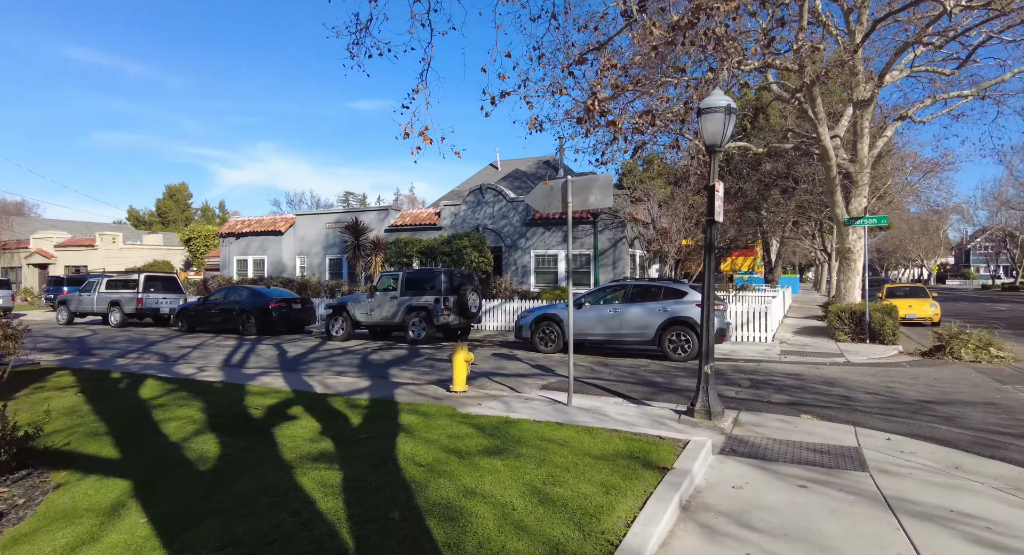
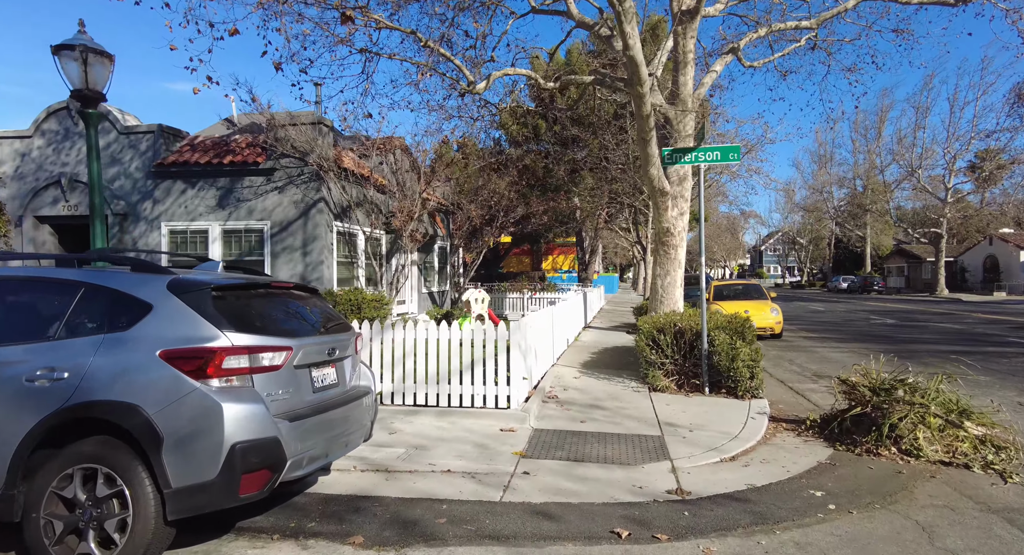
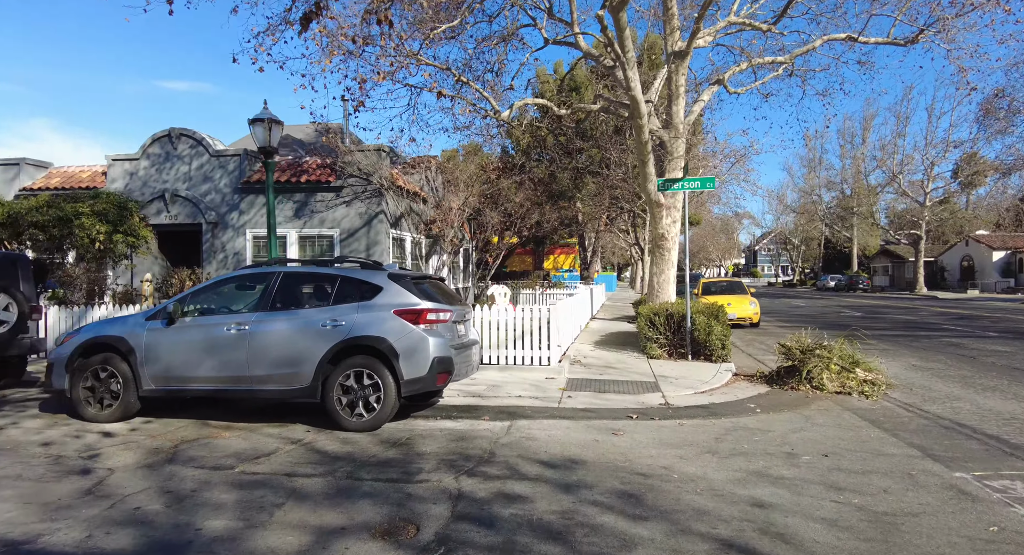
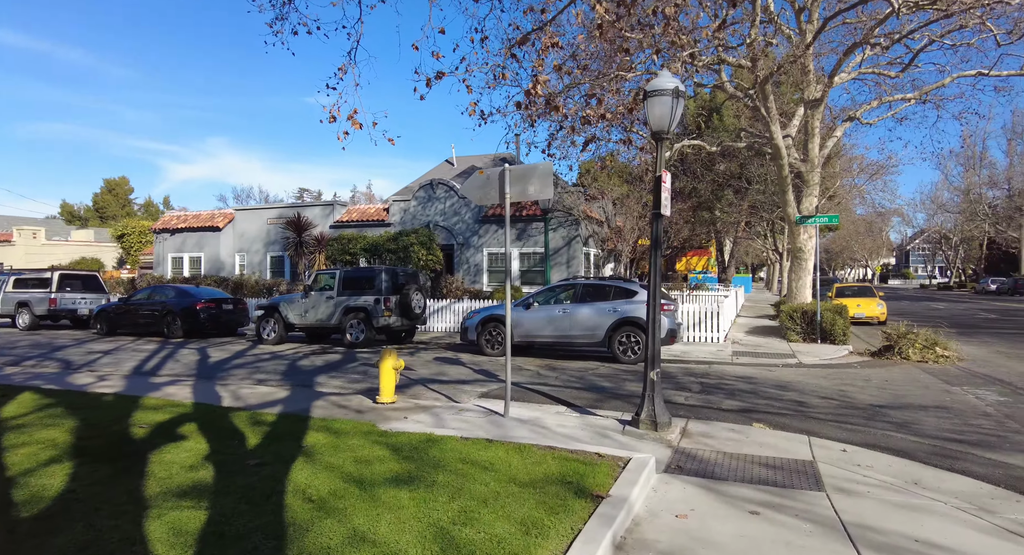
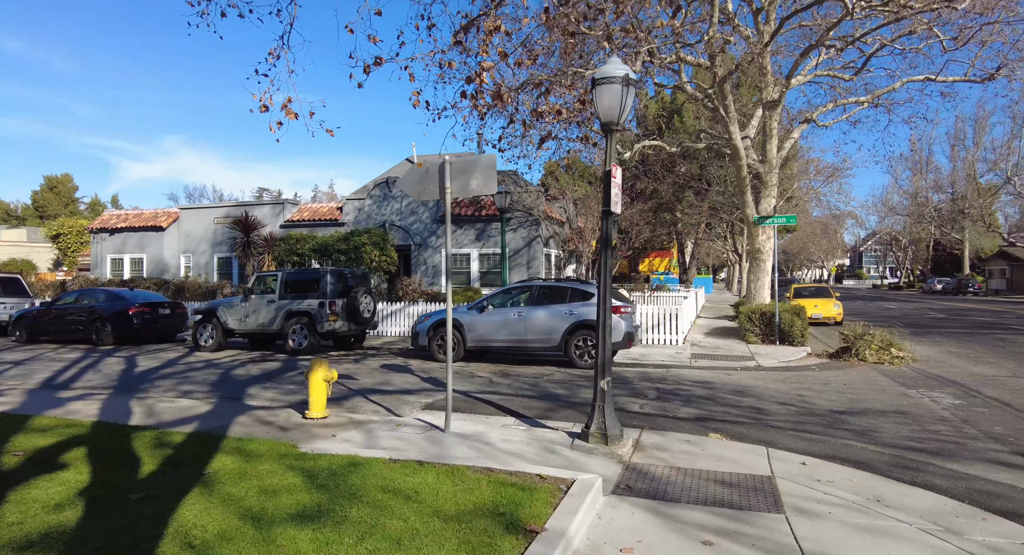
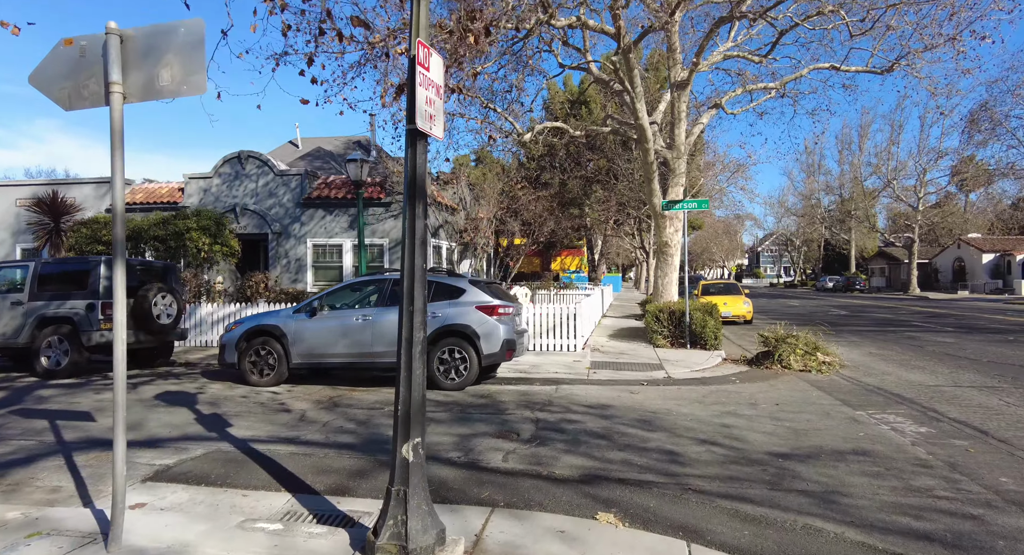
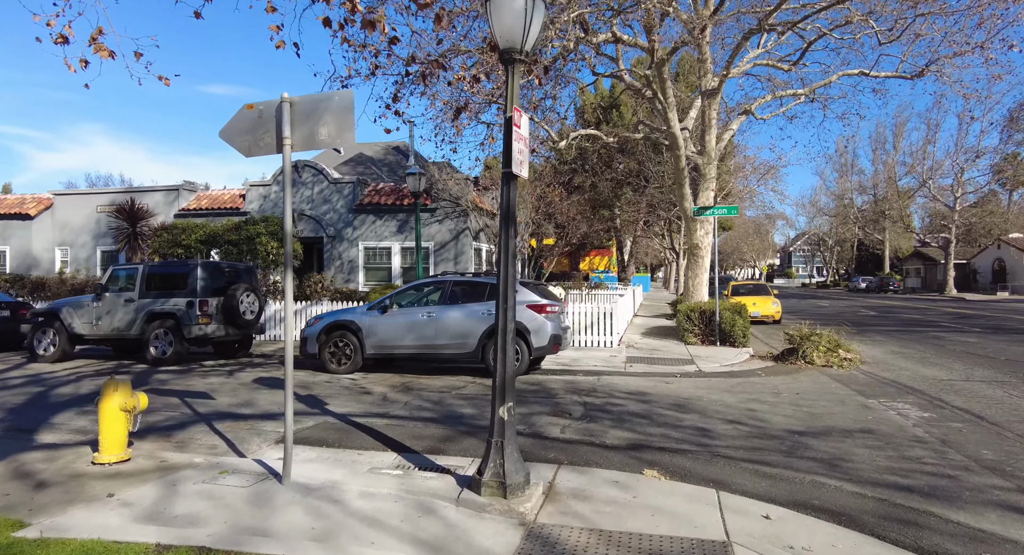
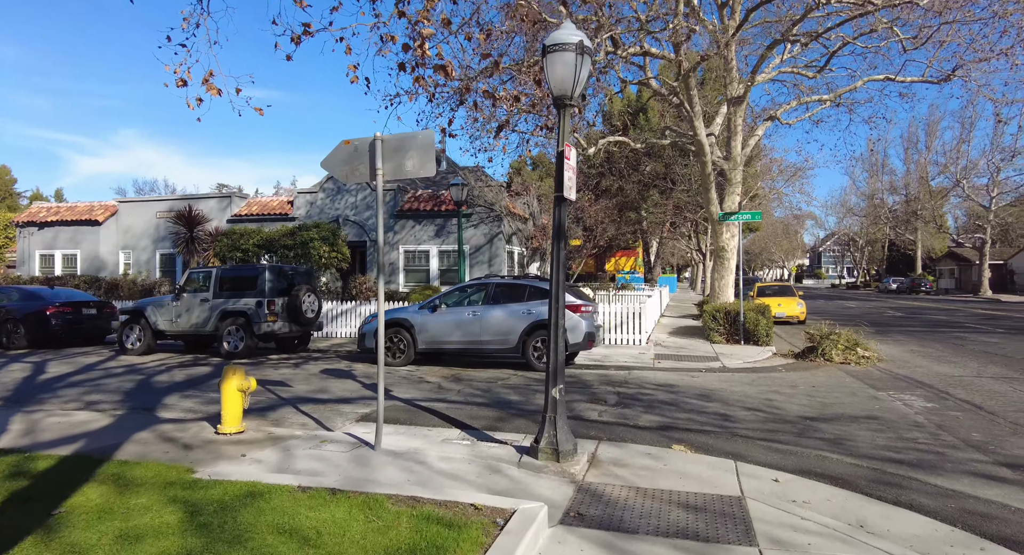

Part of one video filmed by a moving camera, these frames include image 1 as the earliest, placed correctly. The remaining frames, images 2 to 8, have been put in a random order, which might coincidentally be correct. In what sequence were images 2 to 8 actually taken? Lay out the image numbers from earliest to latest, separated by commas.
4, 5, 8, 7, 6, 3, 2
